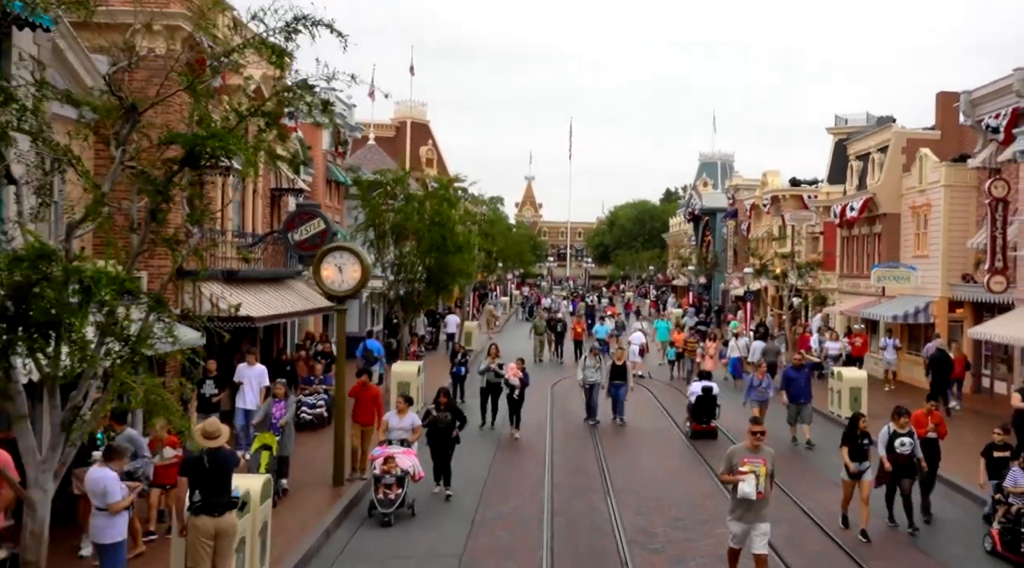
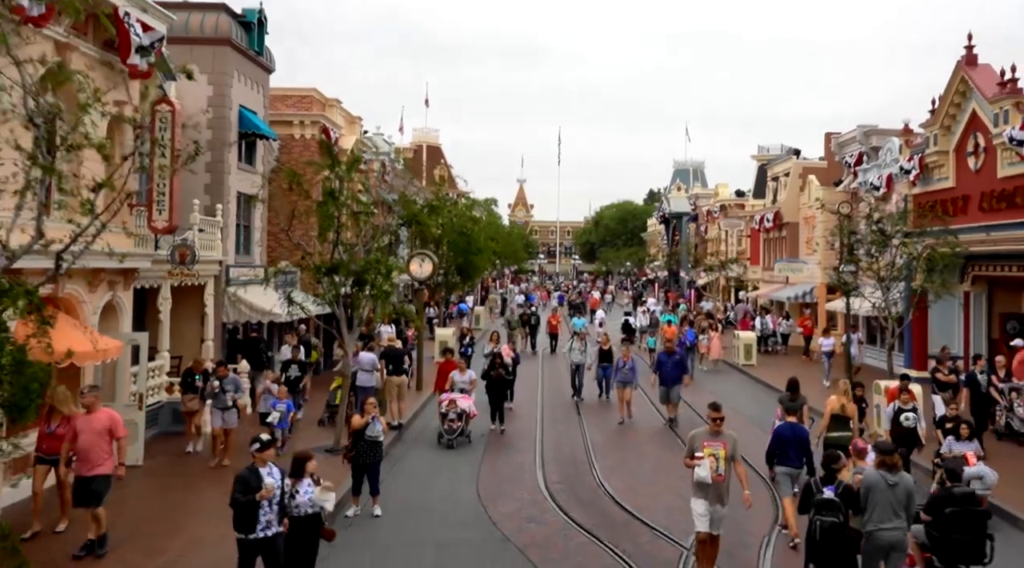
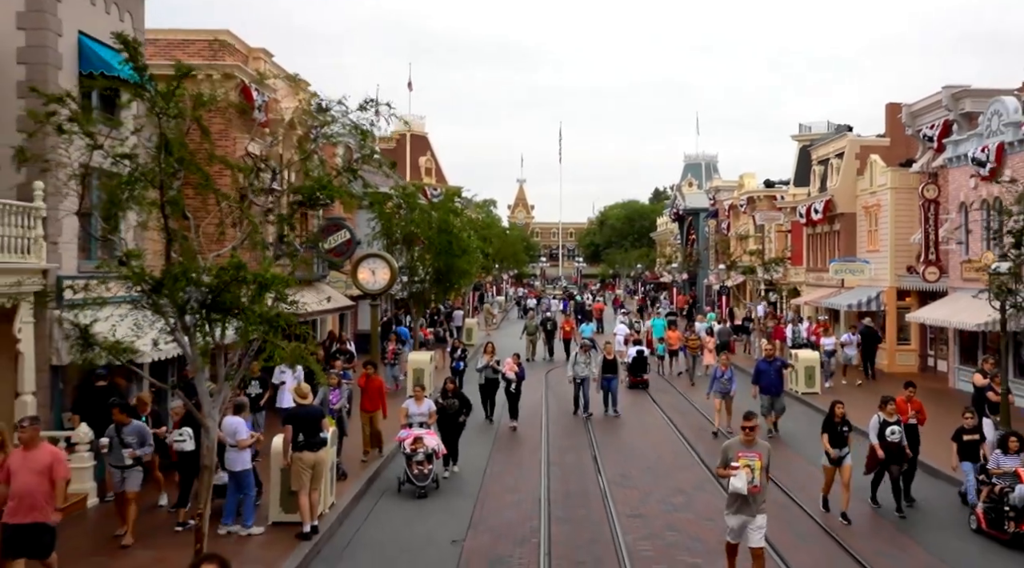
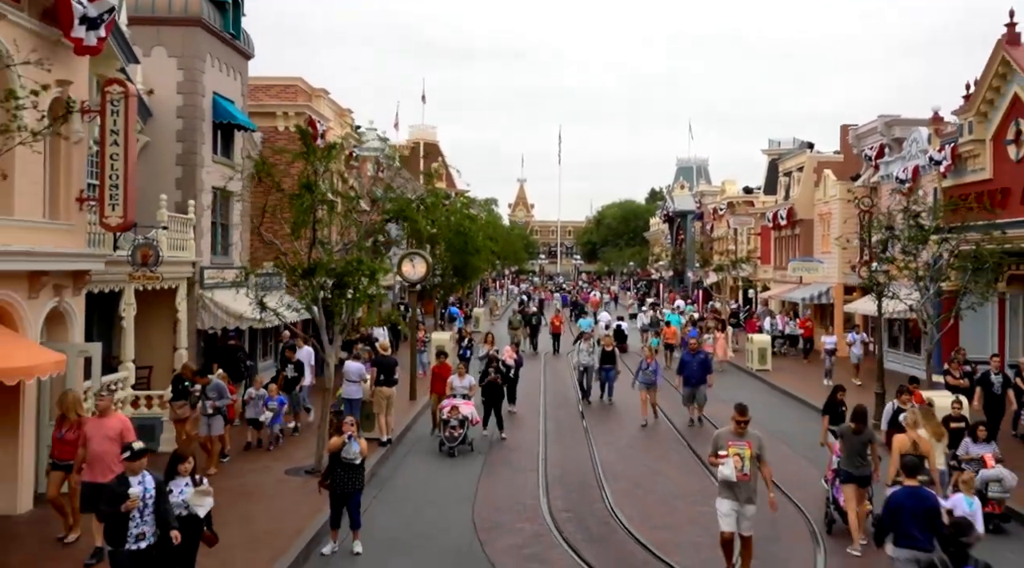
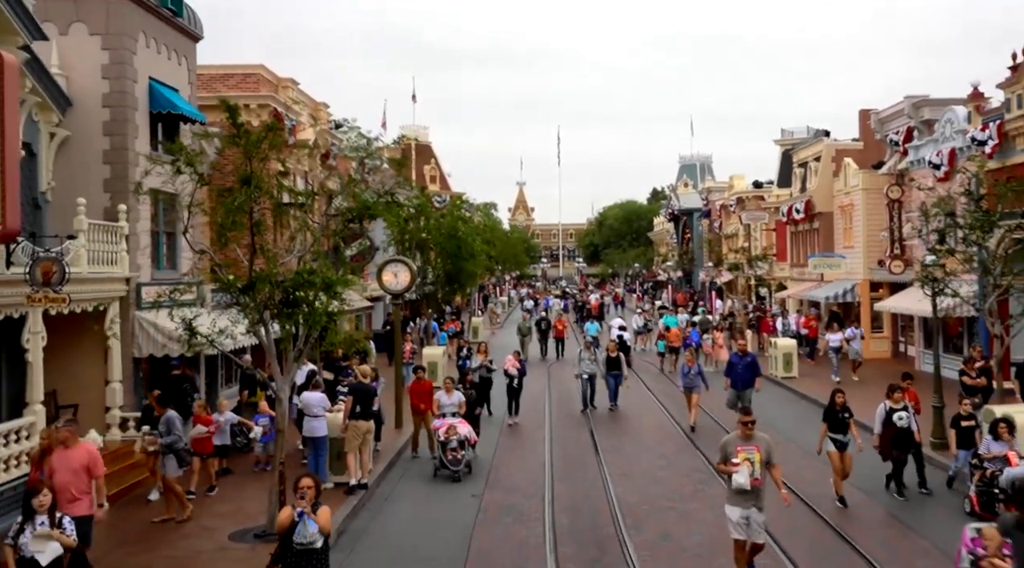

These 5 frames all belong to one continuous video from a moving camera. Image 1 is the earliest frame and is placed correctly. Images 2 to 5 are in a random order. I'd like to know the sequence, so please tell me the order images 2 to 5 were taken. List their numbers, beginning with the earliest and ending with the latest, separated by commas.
3, 5, 4, 2
